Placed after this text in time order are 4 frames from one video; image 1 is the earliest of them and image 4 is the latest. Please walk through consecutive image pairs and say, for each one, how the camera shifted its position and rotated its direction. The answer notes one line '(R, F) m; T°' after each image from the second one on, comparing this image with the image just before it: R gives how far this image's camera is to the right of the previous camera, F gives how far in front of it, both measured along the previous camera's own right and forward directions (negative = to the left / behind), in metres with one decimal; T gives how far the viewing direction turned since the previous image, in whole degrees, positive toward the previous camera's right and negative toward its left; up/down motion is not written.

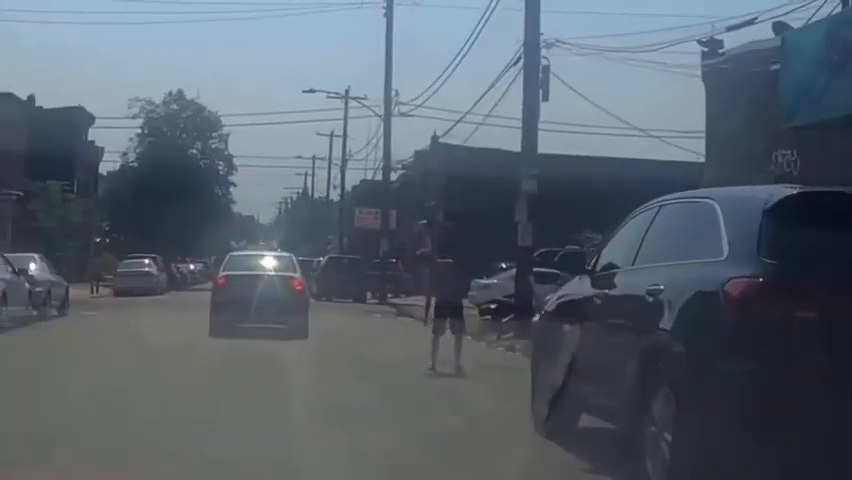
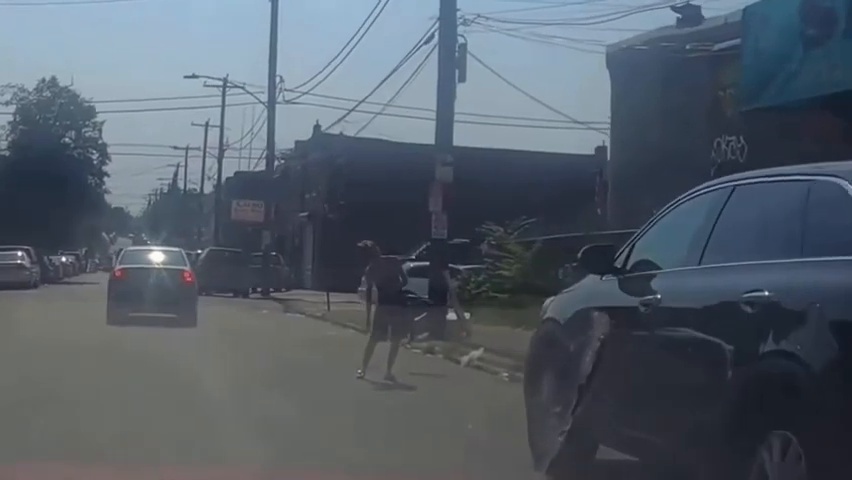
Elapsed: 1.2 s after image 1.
(-0.4, +1.9) m; +3°
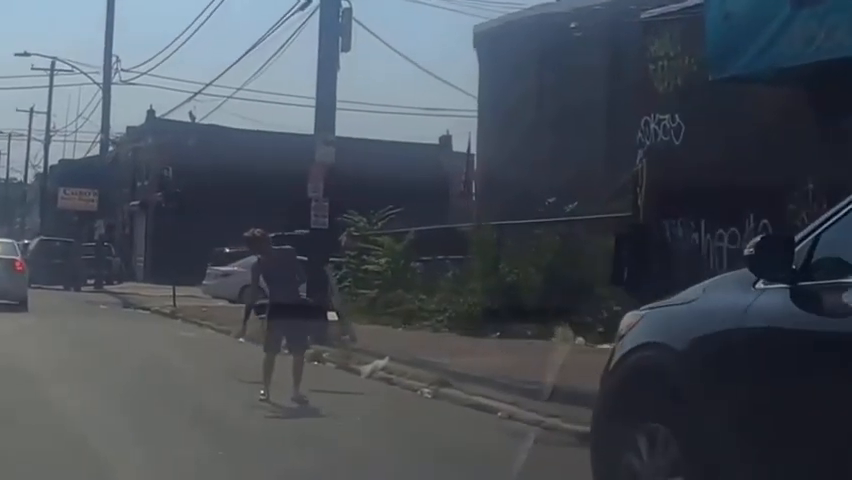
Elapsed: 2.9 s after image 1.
(-0.5, +2.7) m; +4°
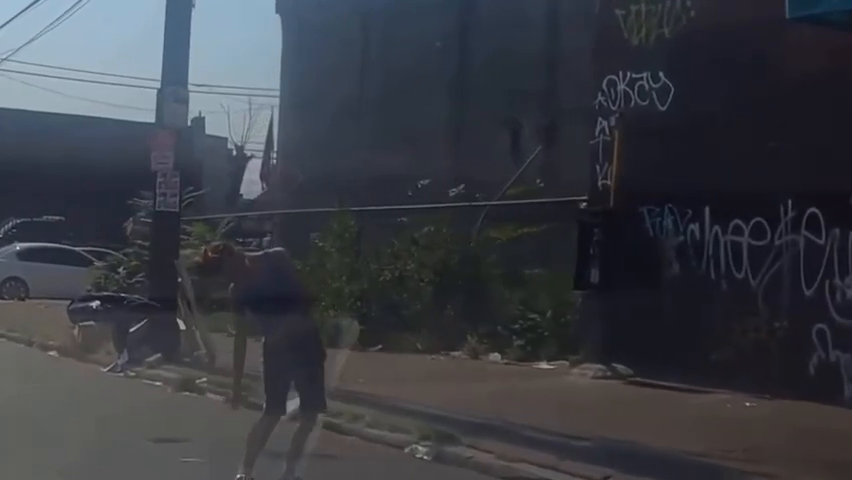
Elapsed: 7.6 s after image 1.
(-1.1, +4.1) m; +7°
